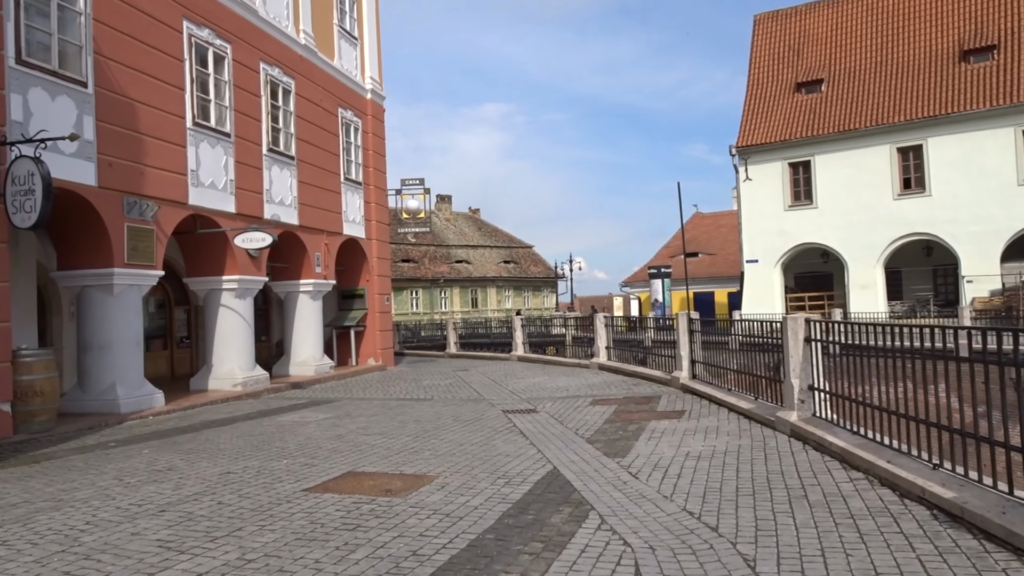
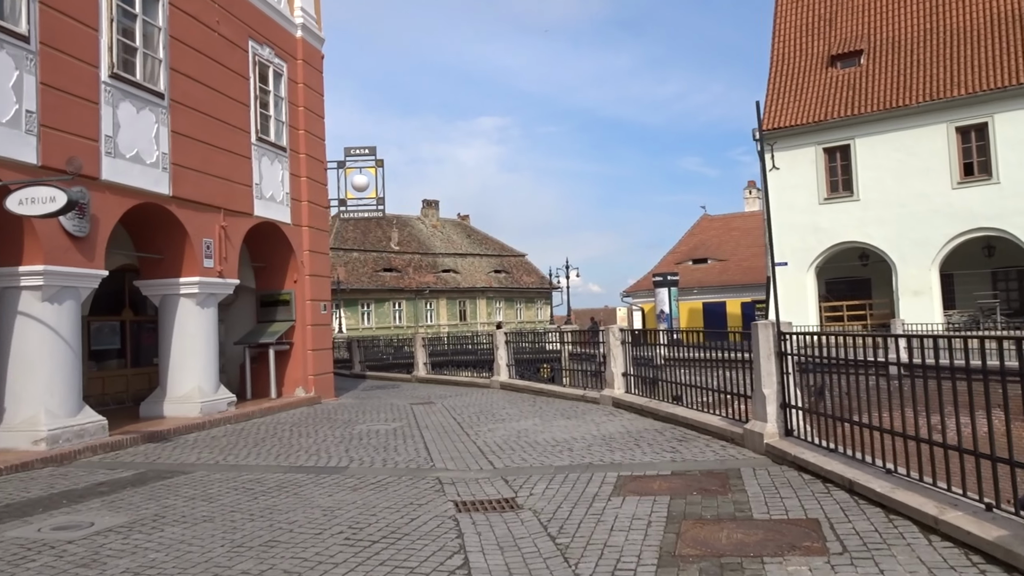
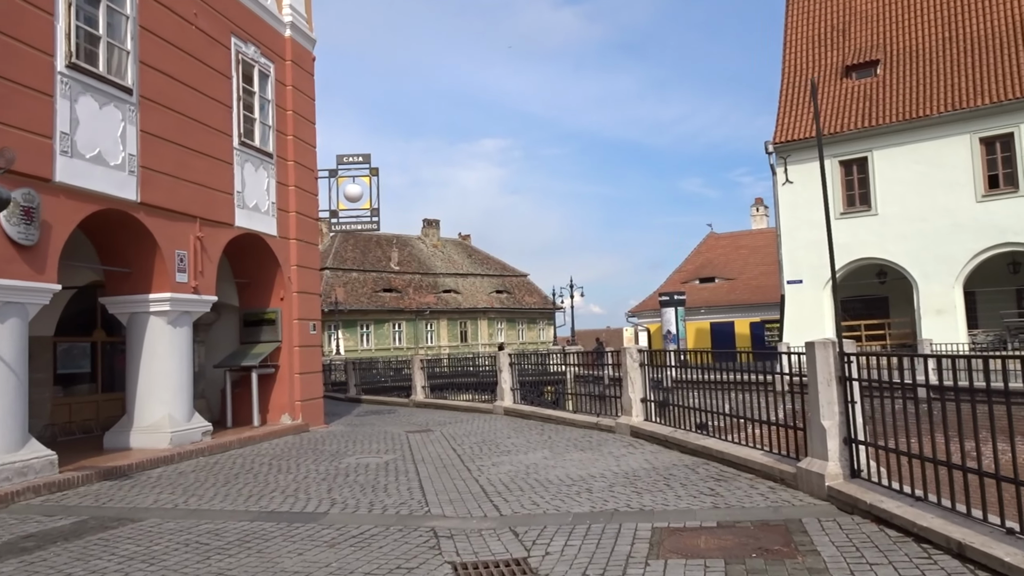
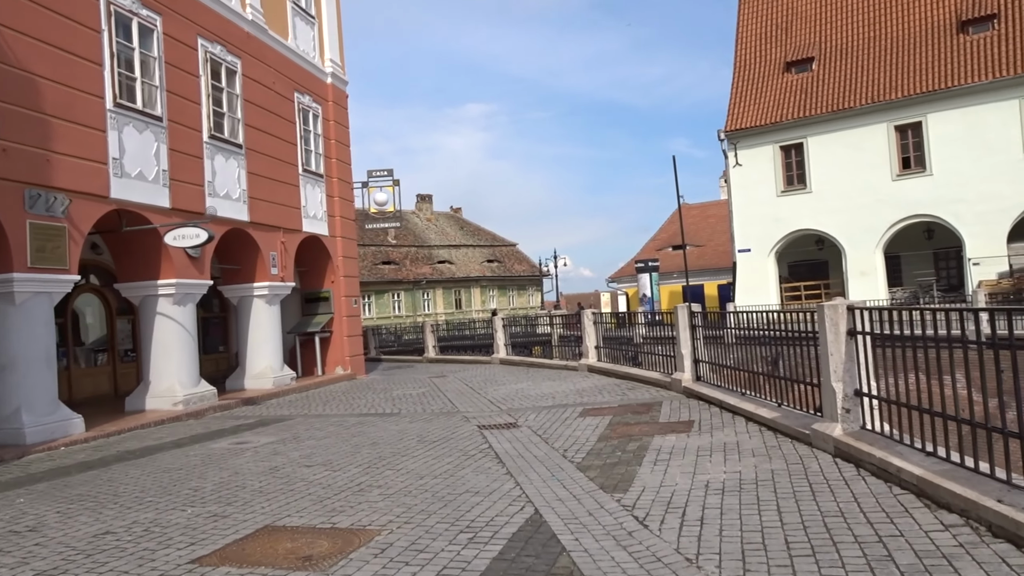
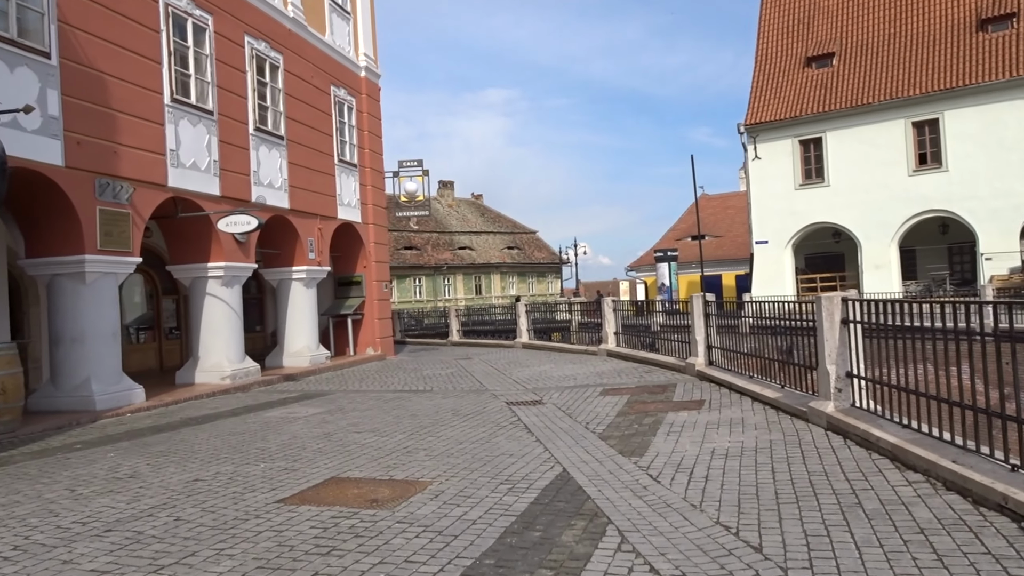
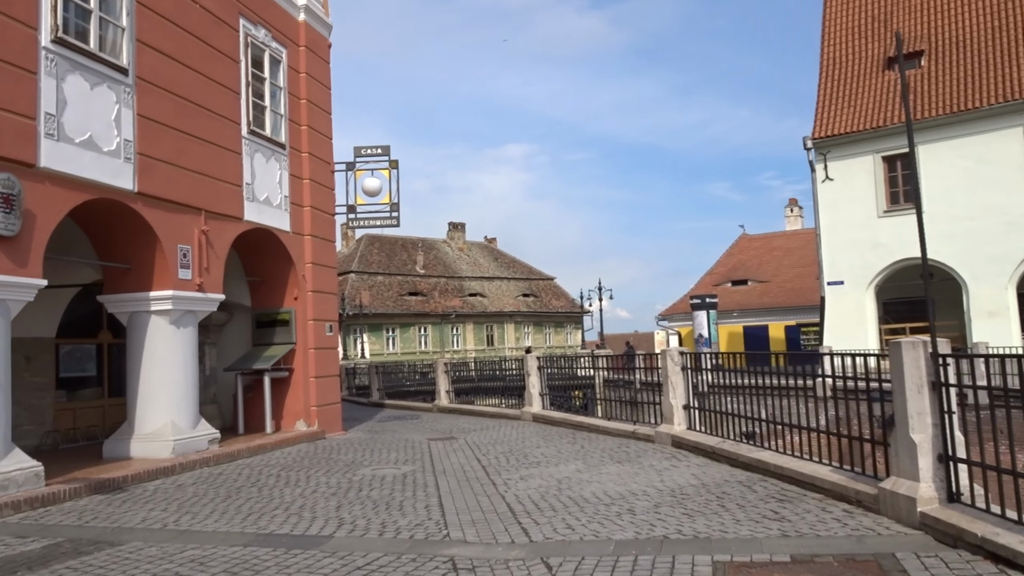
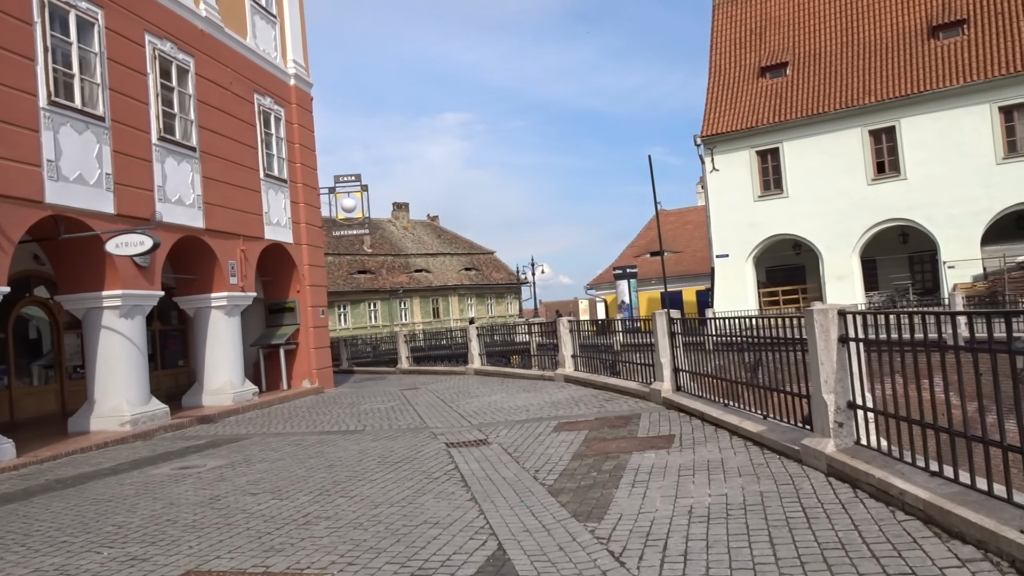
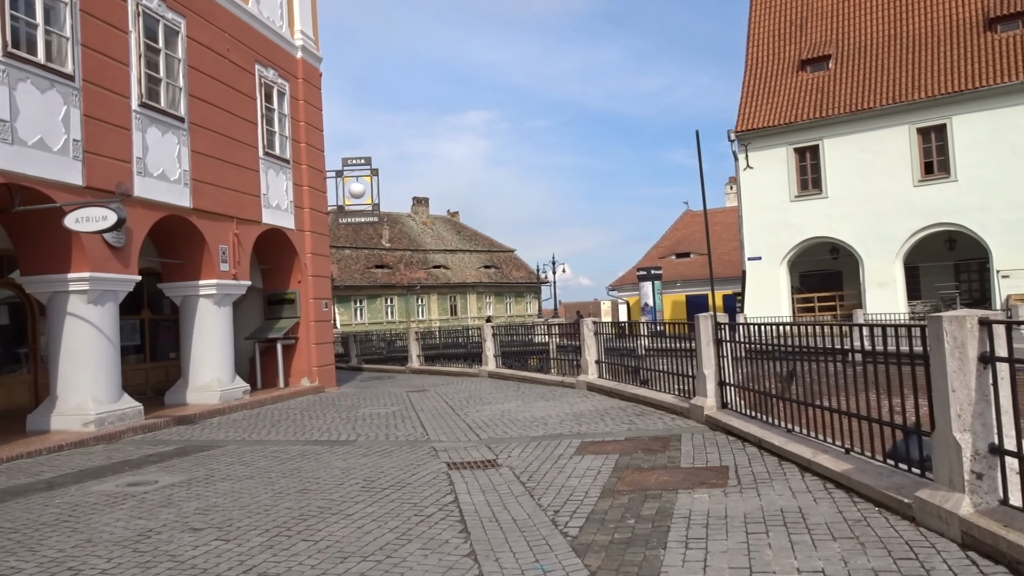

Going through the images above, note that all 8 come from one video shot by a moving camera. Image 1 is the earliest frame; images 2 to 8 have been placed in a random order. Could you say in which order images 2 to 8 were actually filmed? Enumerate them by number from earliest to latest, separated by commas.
5, 4, 7, 8, 2, 3, 6
